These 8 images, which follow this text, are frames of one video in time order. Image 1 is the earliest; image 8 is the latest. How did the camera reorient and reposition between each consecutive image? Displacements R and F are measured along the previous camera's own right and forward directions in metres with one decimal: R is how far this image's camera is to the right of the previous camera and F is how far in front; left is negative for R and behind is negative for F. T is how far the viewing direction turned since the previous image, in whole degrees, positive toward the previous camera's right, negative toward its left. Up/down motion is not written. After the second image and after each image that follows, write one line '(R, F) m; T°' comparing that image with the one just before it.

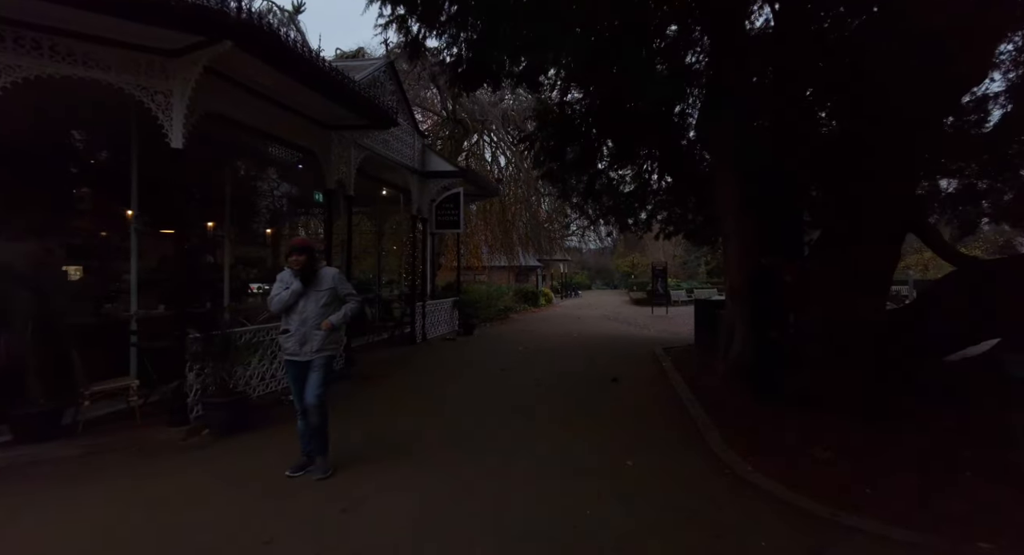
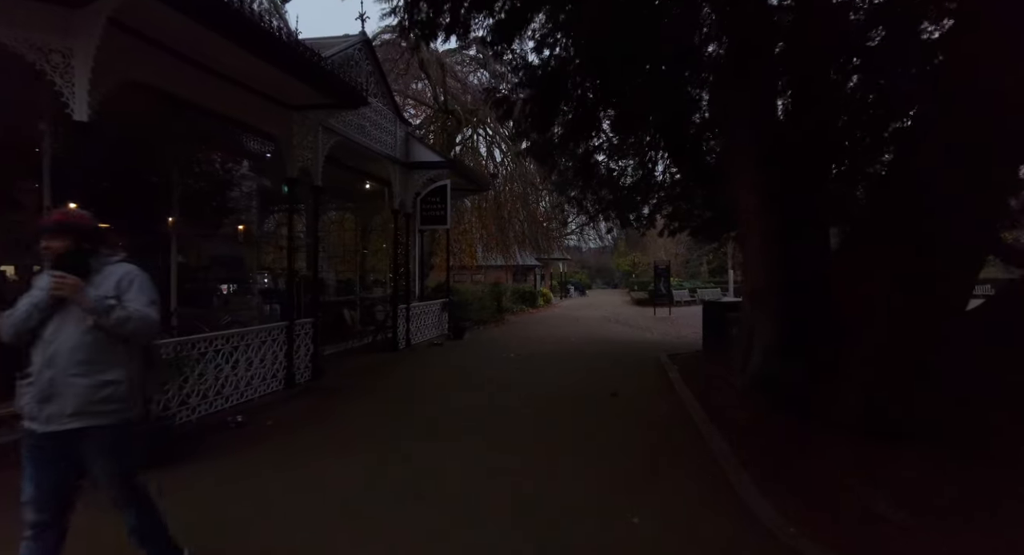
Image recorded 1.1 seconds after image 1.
(+0.2, +0.8) m; 0°
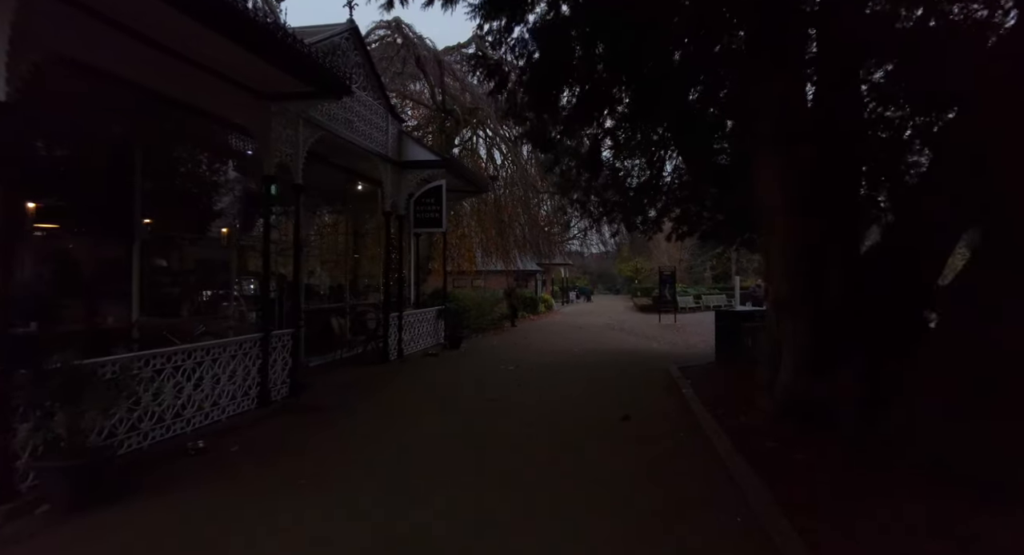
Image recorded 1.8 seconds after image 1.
(0.0, +0.6) m; 0°
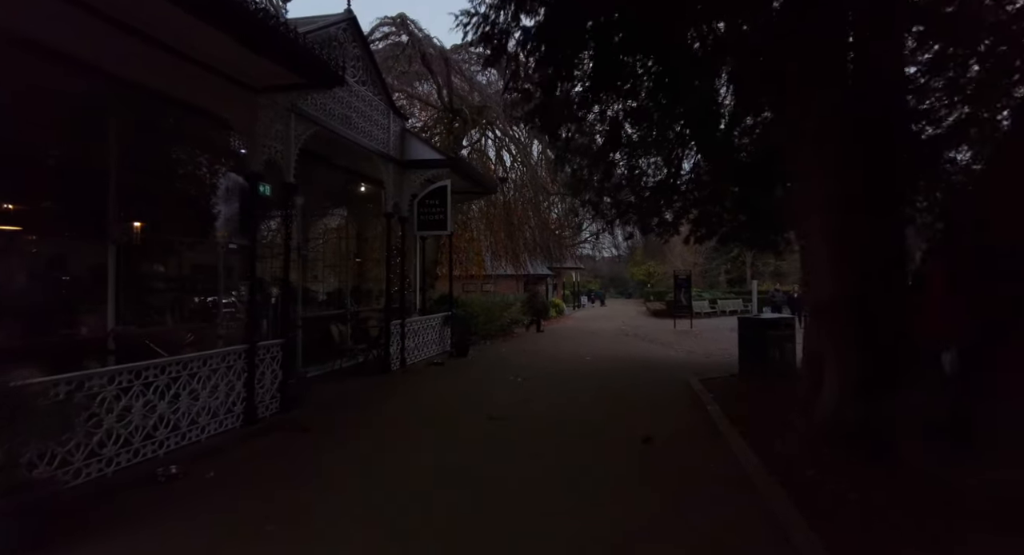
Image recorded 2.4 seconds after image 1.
(0.0, +0.5) m; -1°
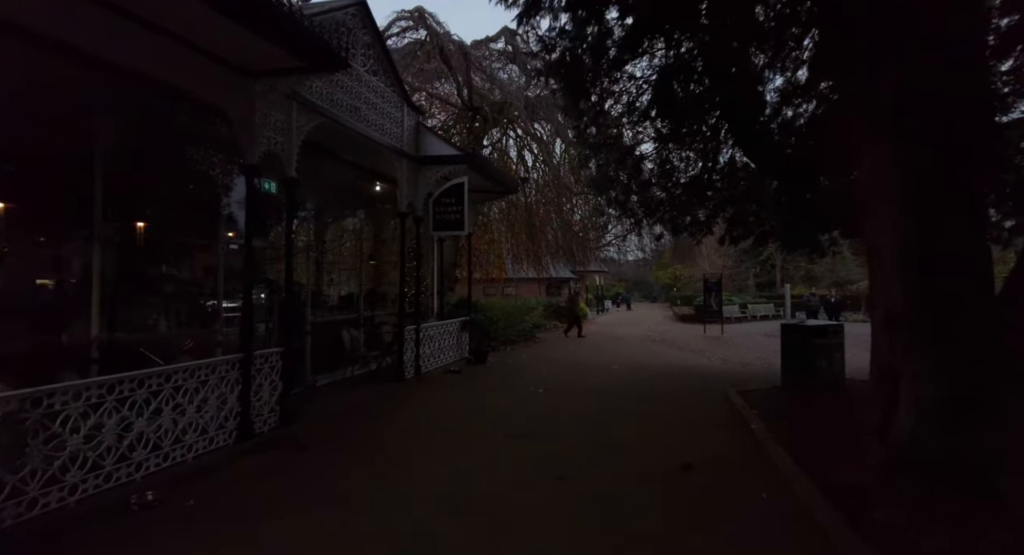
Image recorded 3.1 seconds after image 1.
(0.0, +0.5) m; -3°
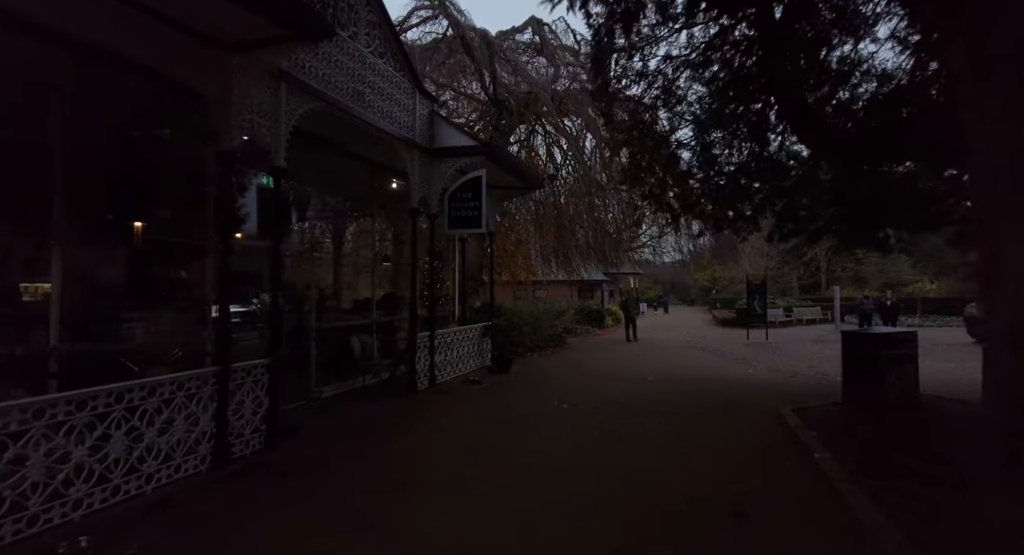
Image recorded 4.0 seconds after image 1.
(+0.1, +0.7) m; -4°
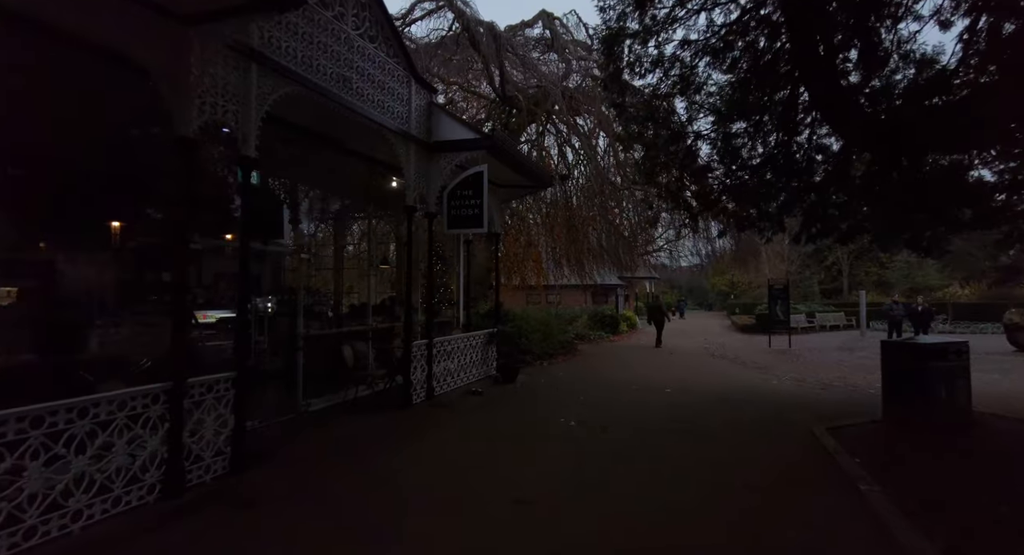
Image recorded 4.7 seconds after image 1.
(+0.1, +0.6) m; -2°
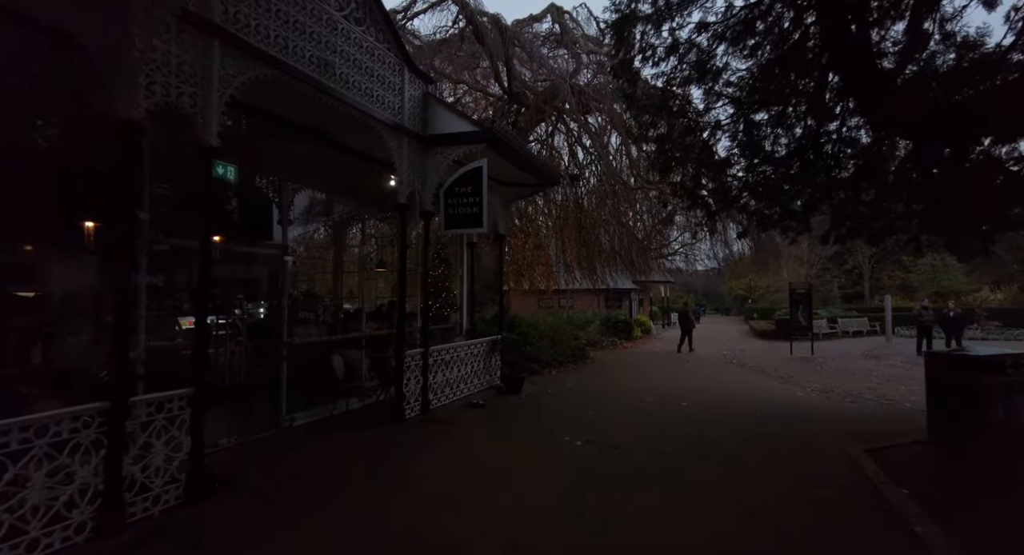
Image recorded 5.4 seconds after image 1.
(+0.2, +0.5) m; -2°
